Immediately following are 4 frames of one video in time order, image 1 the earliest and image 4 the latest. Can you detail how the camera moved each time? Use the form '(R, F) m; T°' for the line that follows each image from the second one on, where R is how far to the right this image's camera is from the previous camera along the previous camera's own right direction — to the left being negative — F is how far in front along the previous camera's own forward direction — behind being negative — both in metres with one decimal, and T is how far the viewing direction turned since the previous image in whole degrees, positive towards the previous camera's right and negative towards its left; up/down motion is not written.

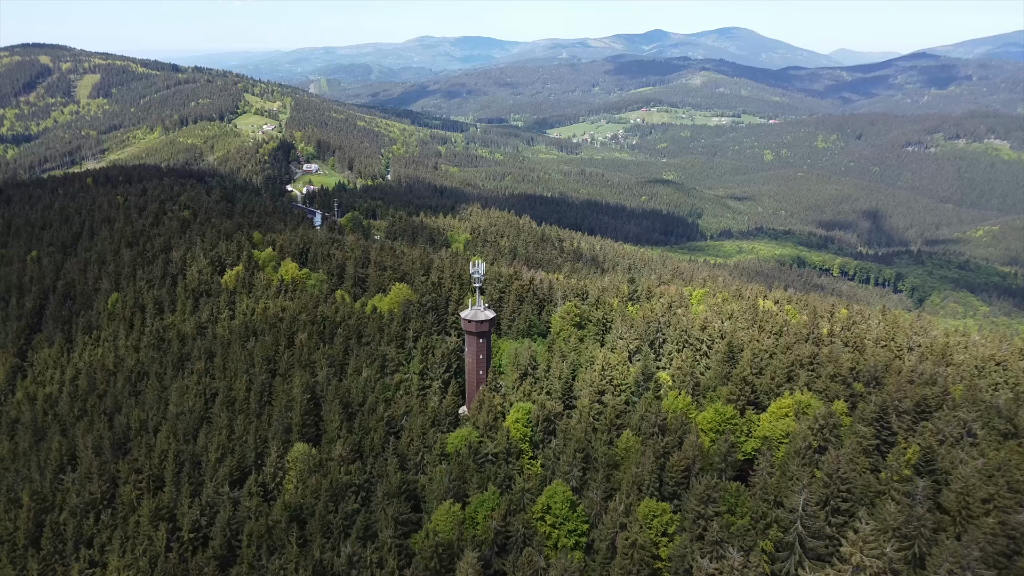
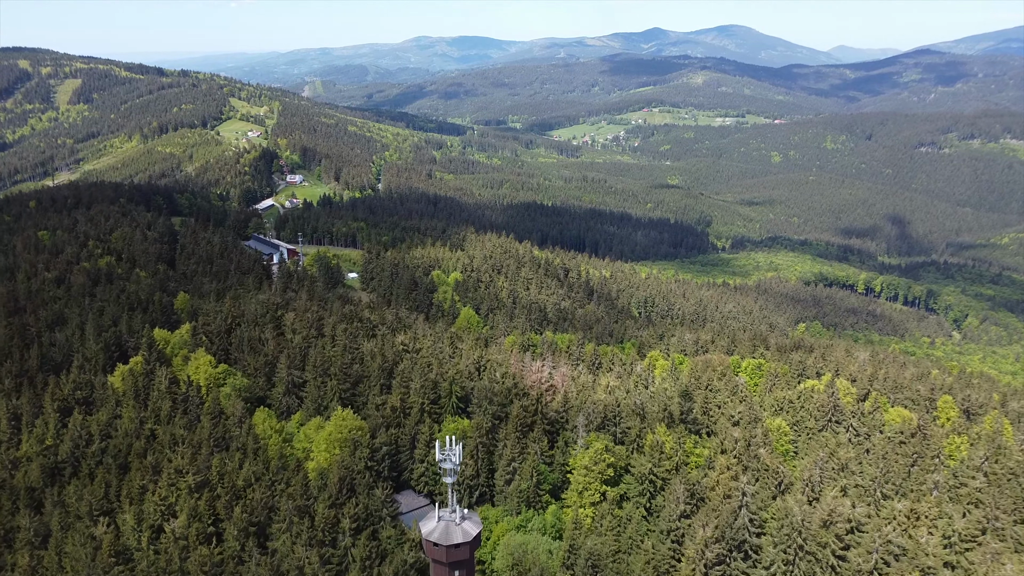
(+0.1, +18.1) m; 0°
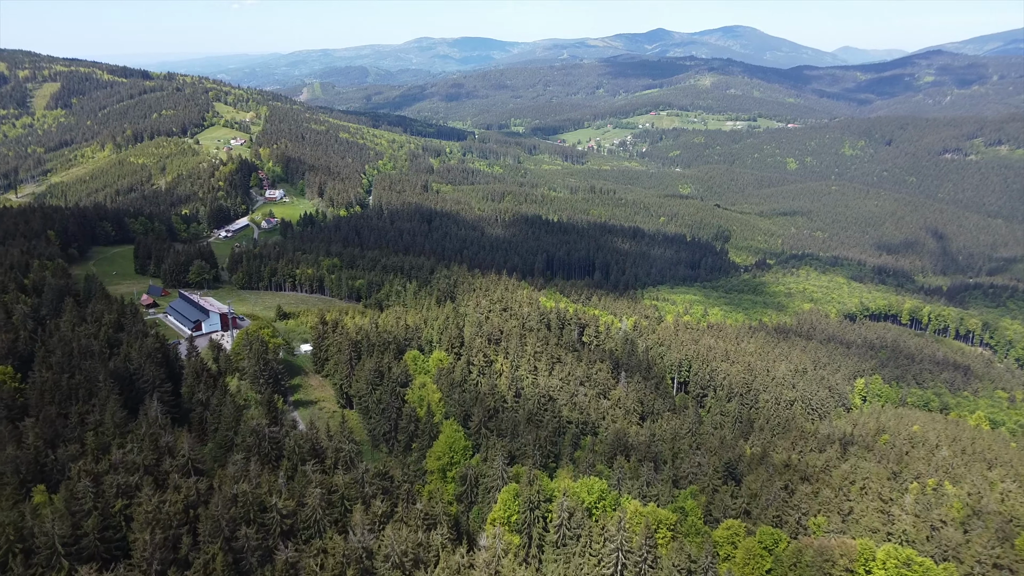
(0.0, +24.2) m; 0°
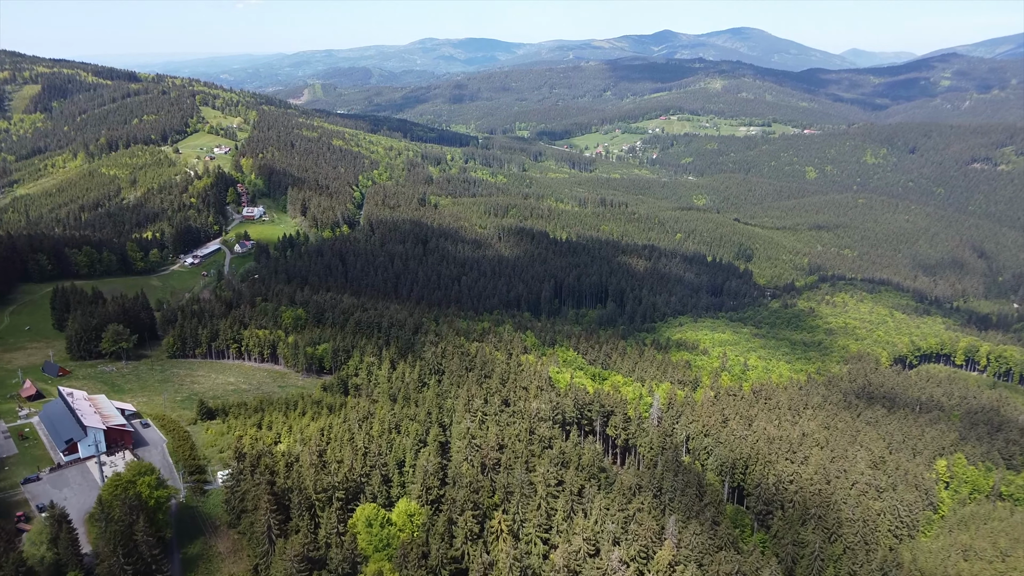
(0.0, +22.9) m; 0°
